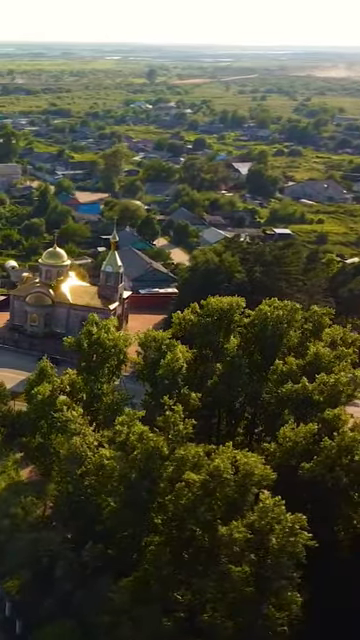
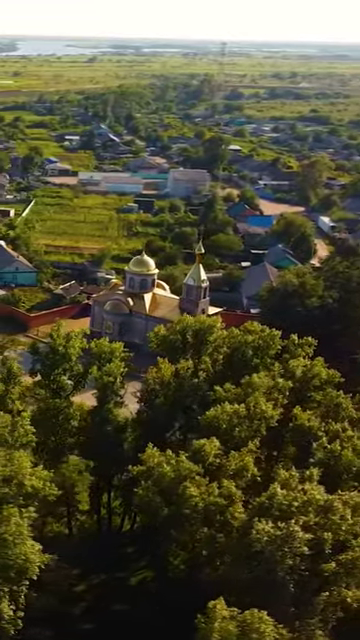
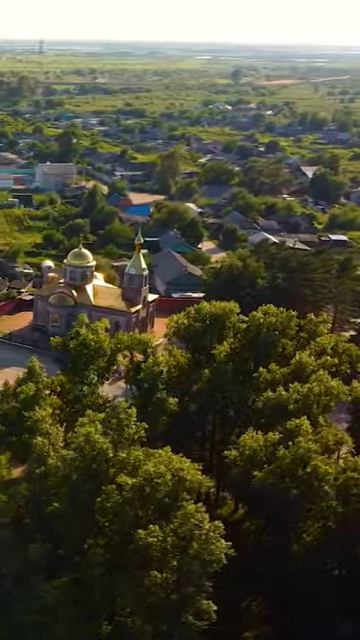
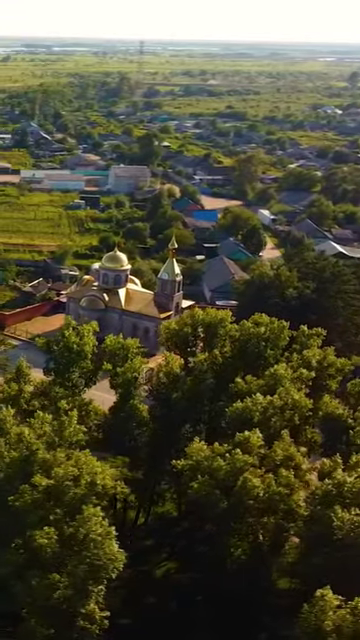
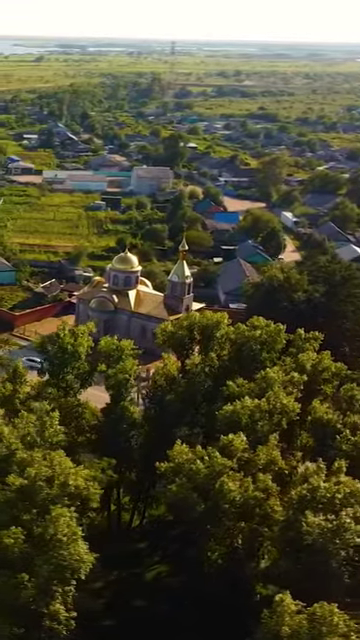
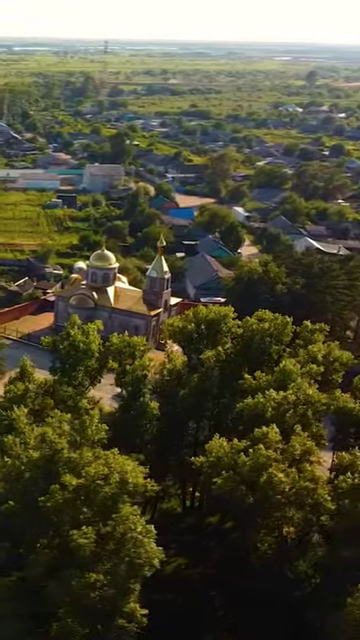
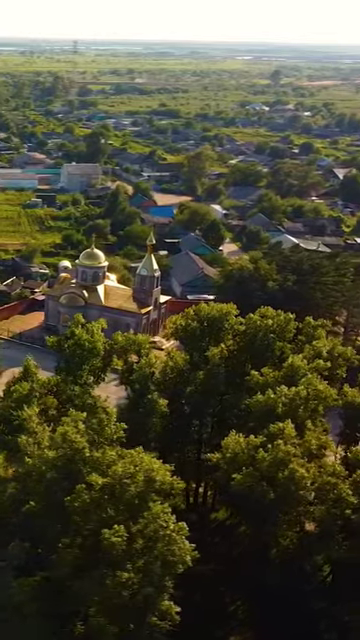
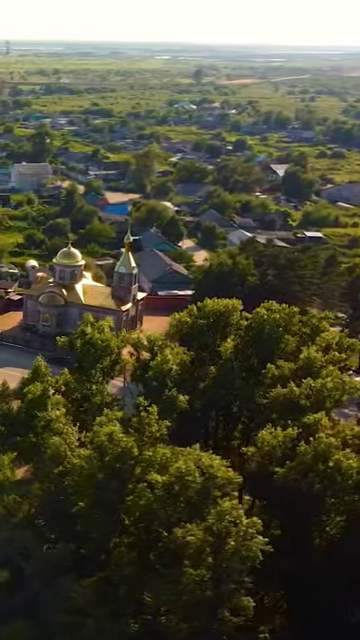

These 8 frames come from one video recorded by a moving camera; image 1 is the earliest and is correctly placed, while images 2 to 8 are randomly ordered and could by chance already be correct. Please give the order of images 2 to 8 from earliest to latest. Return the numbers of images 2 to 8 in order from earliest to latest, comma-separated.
8, 3, 7, 6, 4, 5, 2
